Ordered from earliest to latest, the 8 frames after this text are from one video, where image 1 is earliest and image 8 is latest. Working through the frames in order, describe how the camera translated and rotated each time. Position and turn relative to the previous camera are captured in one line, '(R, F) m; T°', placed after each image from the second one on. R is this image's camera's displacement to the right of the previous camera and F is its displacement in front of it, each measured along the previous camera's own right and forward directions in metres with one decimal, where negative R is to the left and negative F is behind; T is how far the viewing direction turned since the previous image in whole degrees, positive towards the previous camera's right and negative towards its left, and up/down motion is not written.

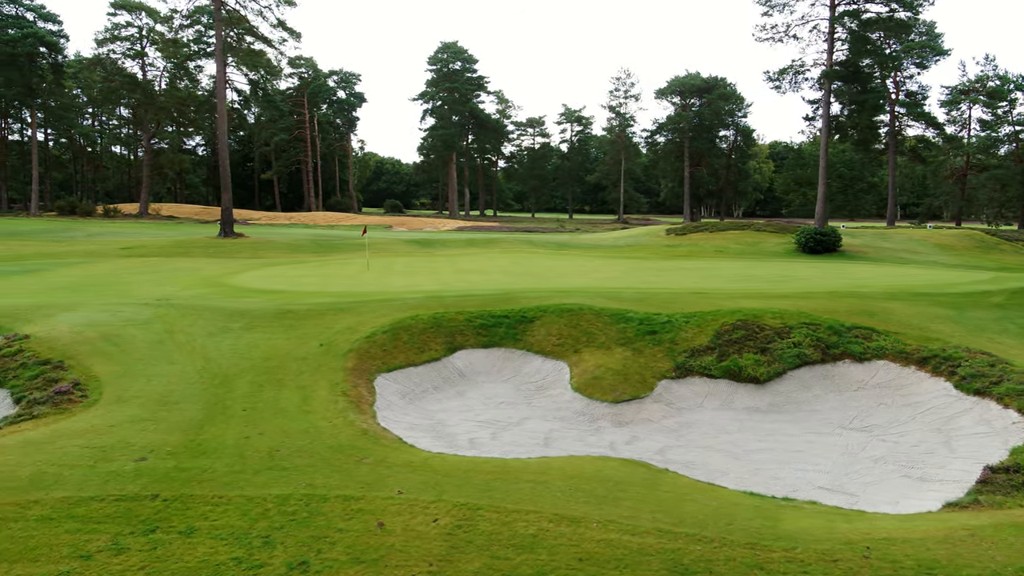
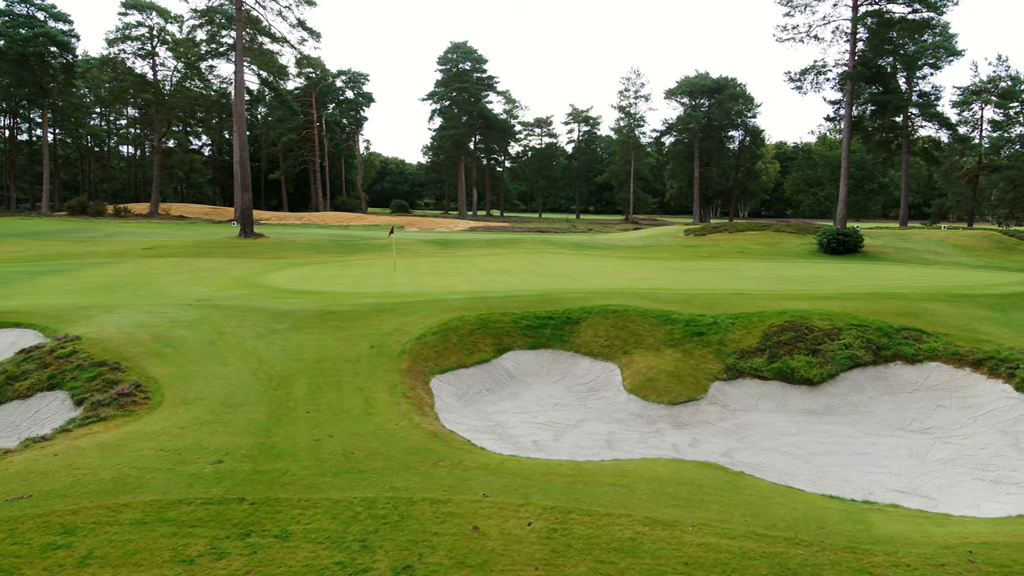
(-0.7, 0.0) m; 0°
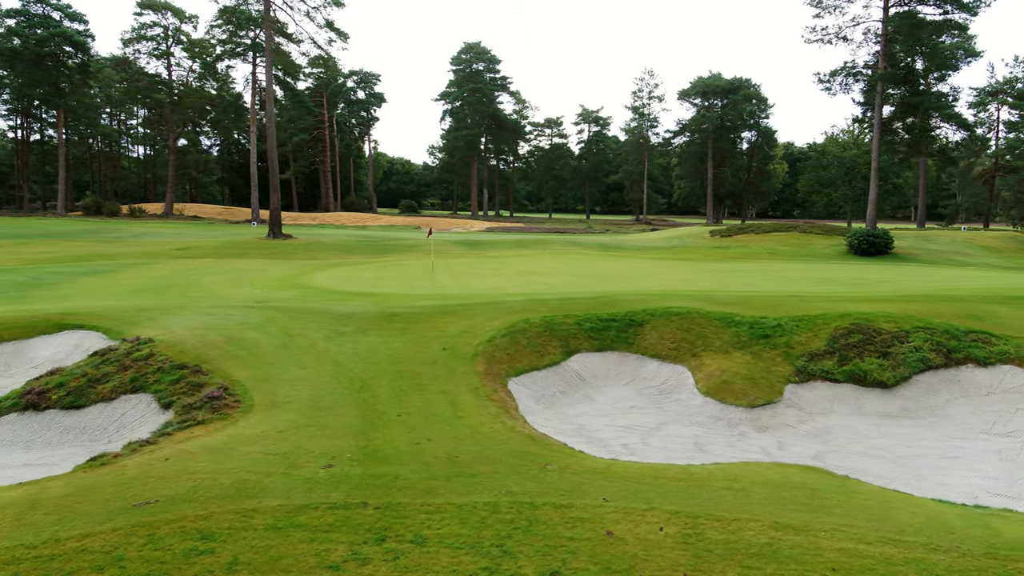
(-1.0, 0.0) m; 0°
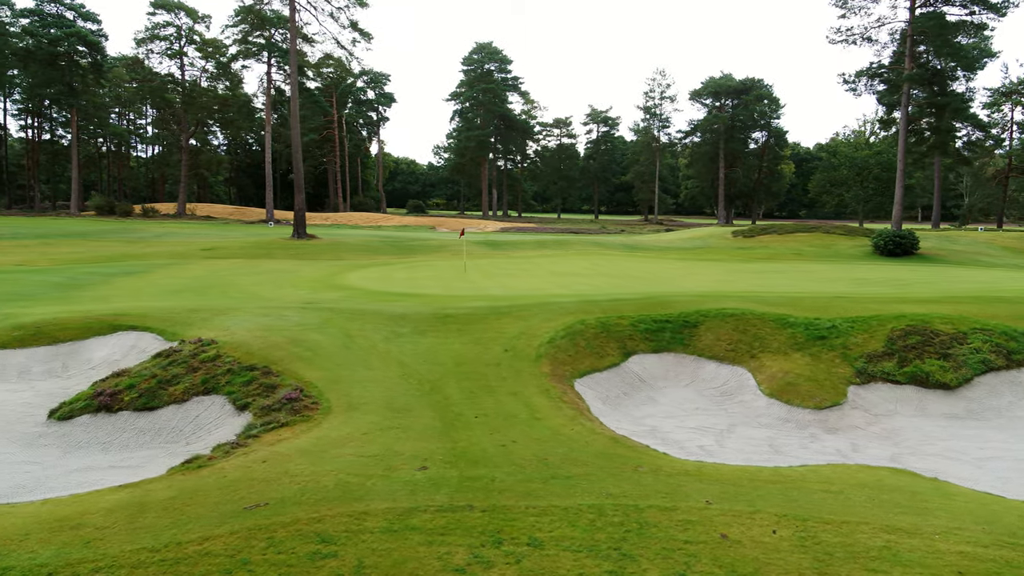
(-0.9, 0.0) m; 0°
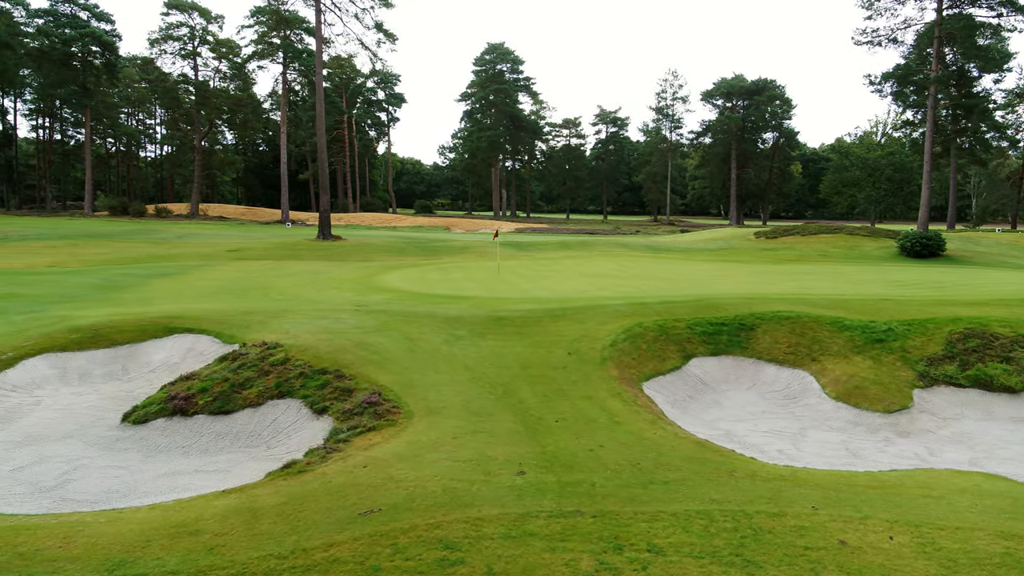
(-0.9, 0.0) m; 0°
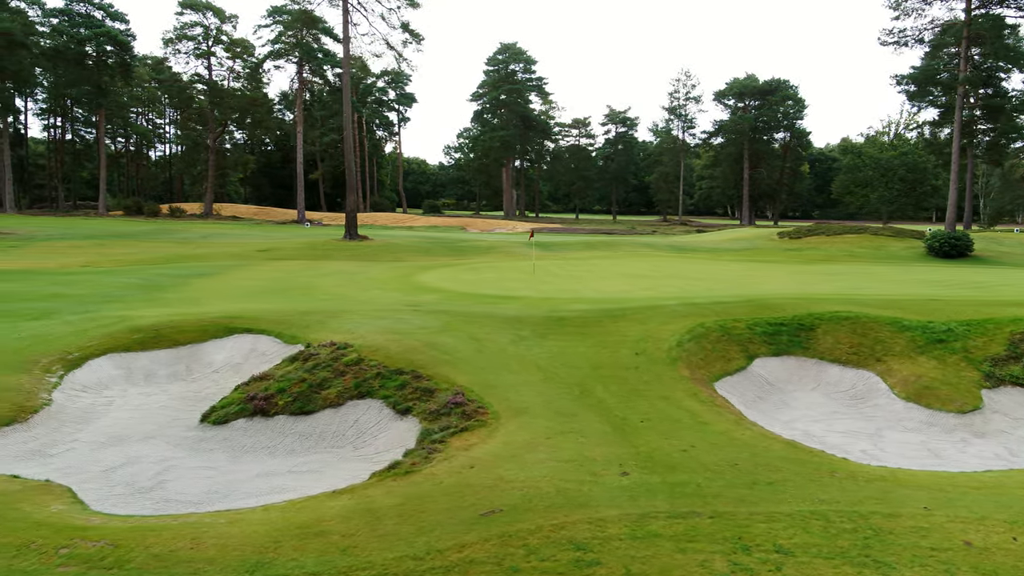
(-0.9, 0.0) m; 0°
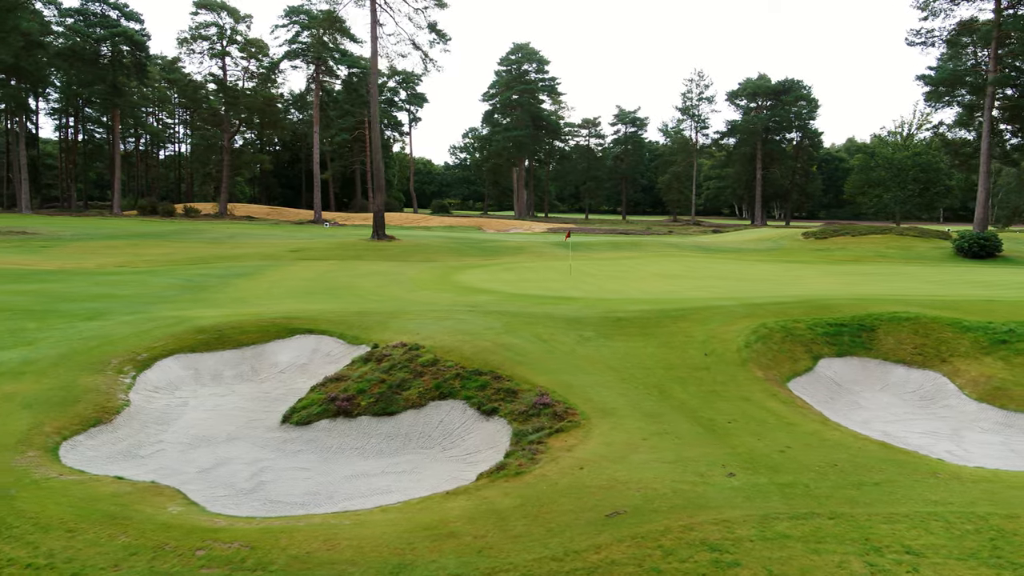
(-1.0, 0.0) m; 0°
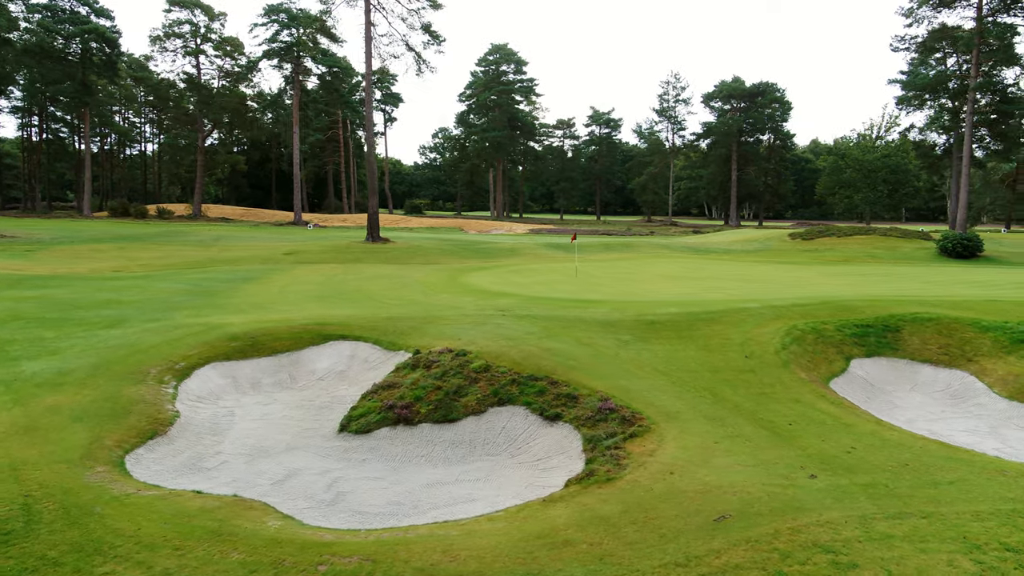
(-1.1, 0.0) m; +3°
